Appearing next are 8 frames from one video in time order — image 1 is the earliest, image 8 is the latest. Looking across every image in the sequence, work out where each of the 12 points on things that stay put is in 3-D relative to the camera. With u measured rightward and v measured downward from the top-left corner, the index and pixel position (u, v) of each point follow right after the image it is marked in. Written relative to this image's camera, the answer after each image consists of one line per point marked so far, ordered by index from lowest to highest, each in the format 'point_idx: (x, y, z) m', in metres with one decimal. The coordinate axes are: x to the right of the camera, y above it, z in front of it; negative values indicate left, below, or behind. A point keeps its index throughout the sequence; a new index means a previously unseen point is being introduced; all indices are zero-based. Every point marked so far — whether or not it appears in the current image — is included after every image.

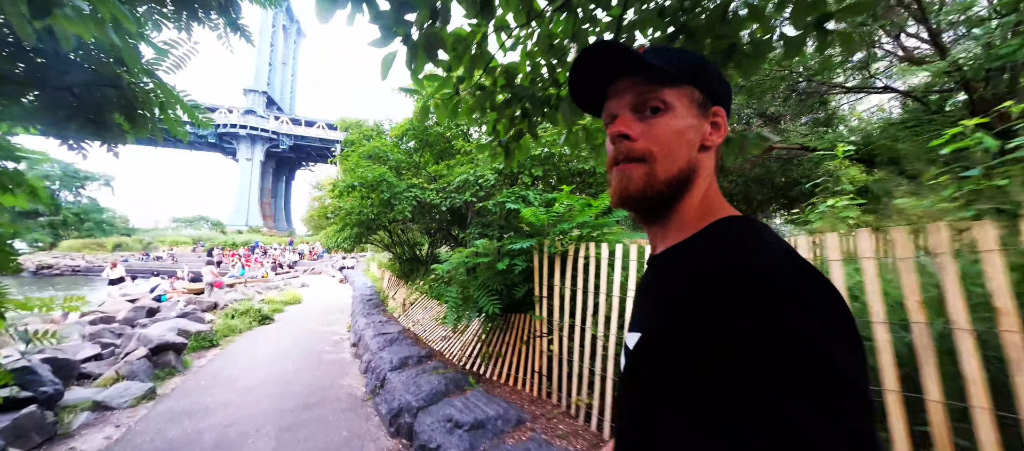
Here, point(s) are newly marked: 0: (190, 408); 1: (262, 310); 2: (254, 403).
0: (-4.5, -2.6, +4.6) m
1: (-6.5, -2.4, +8.7) m
2: (-3.7, -2.6, +4.7) m
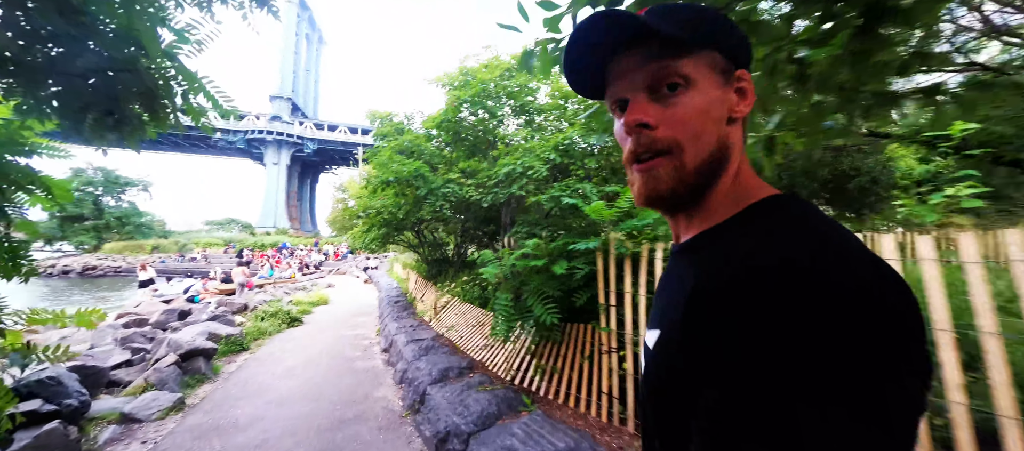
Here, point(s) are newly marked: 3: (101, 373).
0: (-4.0, -2.6, +4.6) m
1: (-5.9, -2.4, +8.8) m
2: (-3.2, -2.6, +4.7) m
3: (-6.1, -2.2, +5.0) m
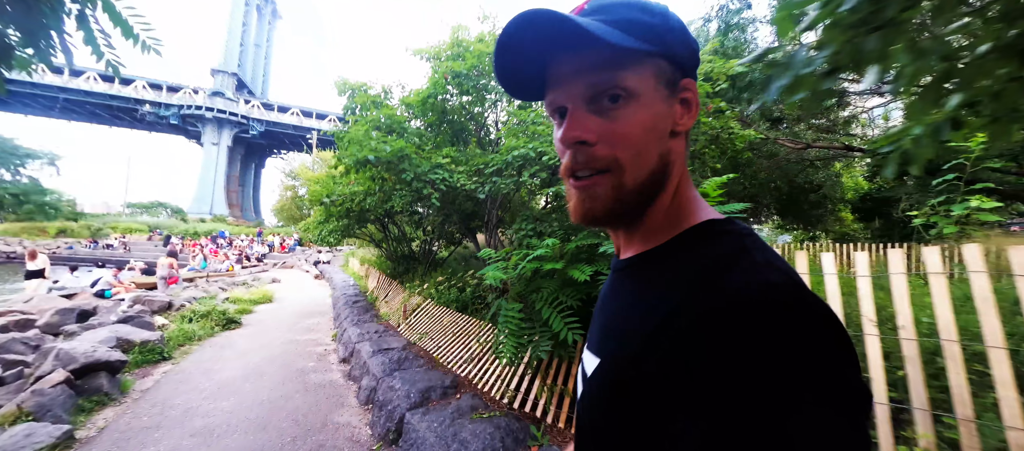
0: (-4.3, -2.4, +3.8) m
1: (-6.7, -2.1, +7.8) m
2: (-3.6, -2.4, +4.0) m
3: (-6.5, -1.9, +4.0) m
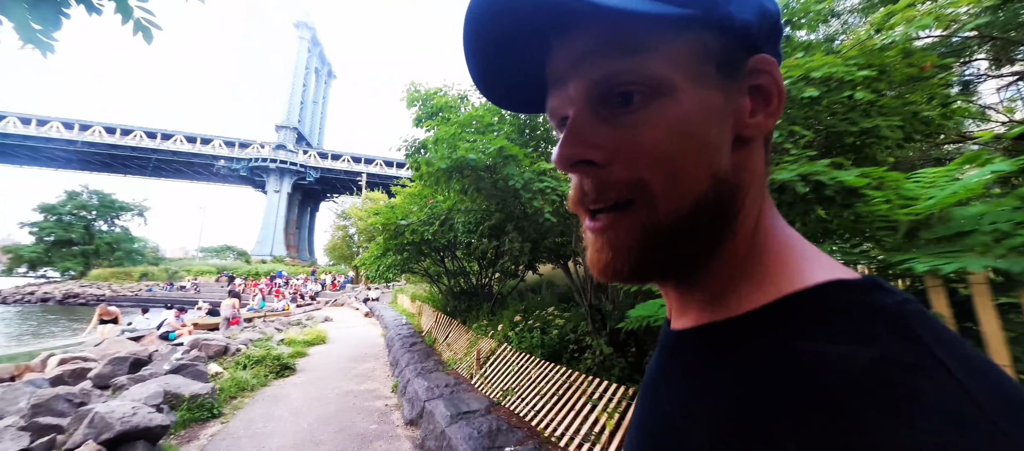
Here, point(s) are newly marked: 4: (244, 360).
0: (-3.4, -2.8, +3.4) m
1: (-5.3, -3.0, +7.6) m
2: (-2.6, -2.9, +3.5) m
3: (-5.6, -2.4, +3.9) m
4: (-6.0, -3.0, +7.5) m
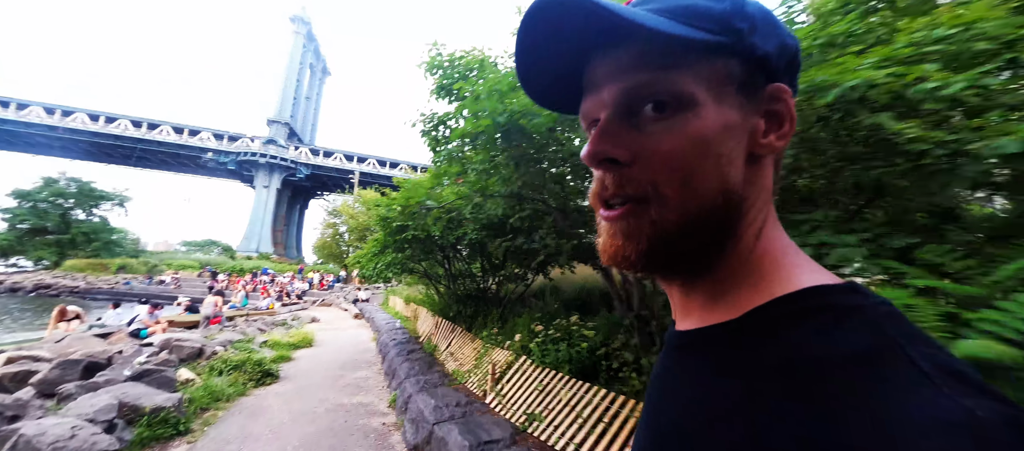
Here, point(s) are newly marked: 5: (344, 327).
0: (-3.4, -2.7, +3.0) m
1: (-5.4, -2.9, +7.1) m
2: (-2.6, -2.7, +3.1) m
3: (-5.5, -2.2, +3.4) m
4: (-6.0, -2.8, +7.0) m
5: (-6.3, -3.8, +12.5) m
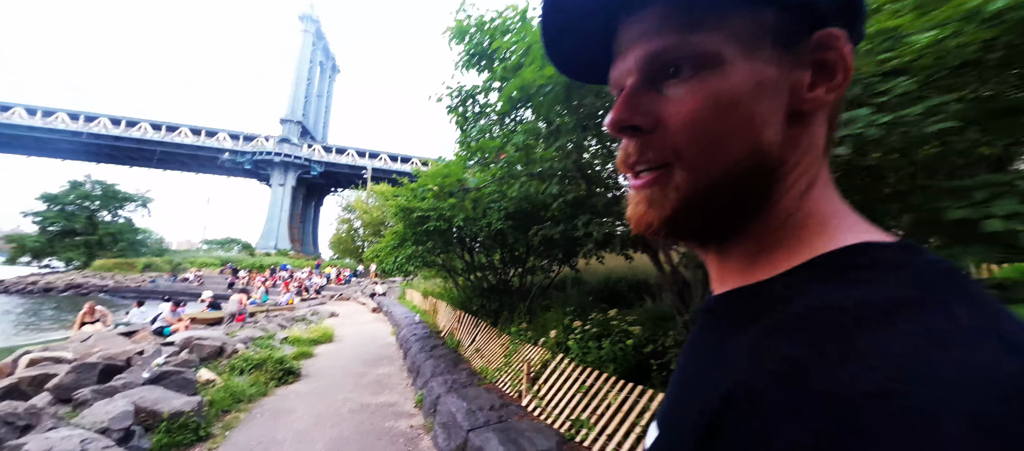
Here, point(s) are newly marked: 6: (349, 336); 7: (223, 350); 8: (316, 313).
0: (-3.1, -2.7, +2.9) m
1: (-4.9, -2.8, +7.2) m
2: (-2.3, -2.7, +3.0) m
3: (-5.2, -2.2, +3.4) m
4: (-5.6, -2.7, +7.0) m
5: (-5.7, -3.6, +12.6) m
6: (-5.1, -3.4, +10.4) m
7: (-6.4, -2.7, +7.6) m
8: (-7.9, -3.5, +13.4) m
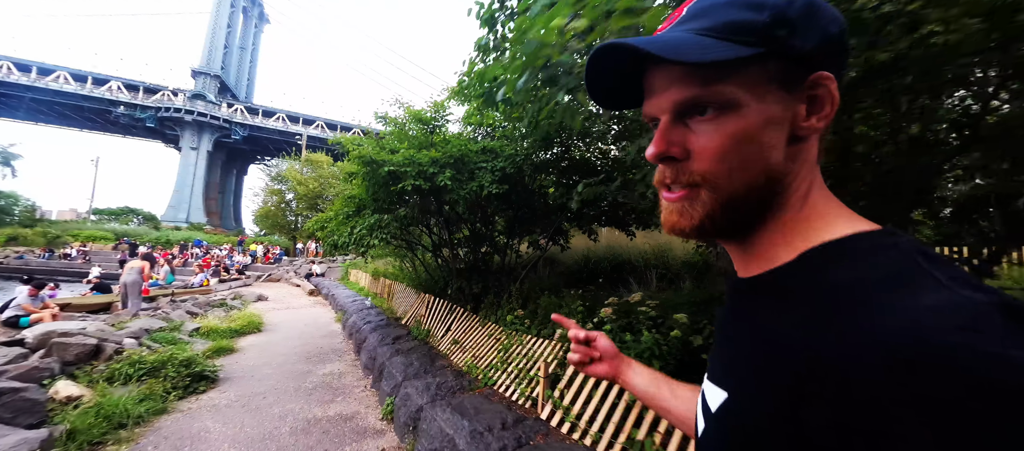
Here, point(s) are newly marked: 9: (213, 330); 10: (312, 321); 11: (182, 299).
0: (-3.1, -2.3, +2.0) m
1: (-5.6, -2.1, +5.9) m
2: (-2.4, -2.4, +2.3) m
3: (-5.3, -1.8, +2.2) m
4: (-6.3, -2.1, +5.7) m
5: (-7.2, -2.6, +11.2) m
6: (-6.4, -2.6, +9.2) m
7: (-7.2, -2.0, +6.1) m
8: (-9.6, -2.4, +11.7) m
9: (-6.9, -2.2, +7.7) m
10: (-5.8, -2.7, +9.6) m
11: (-10.7, -2.3, +10.8) m
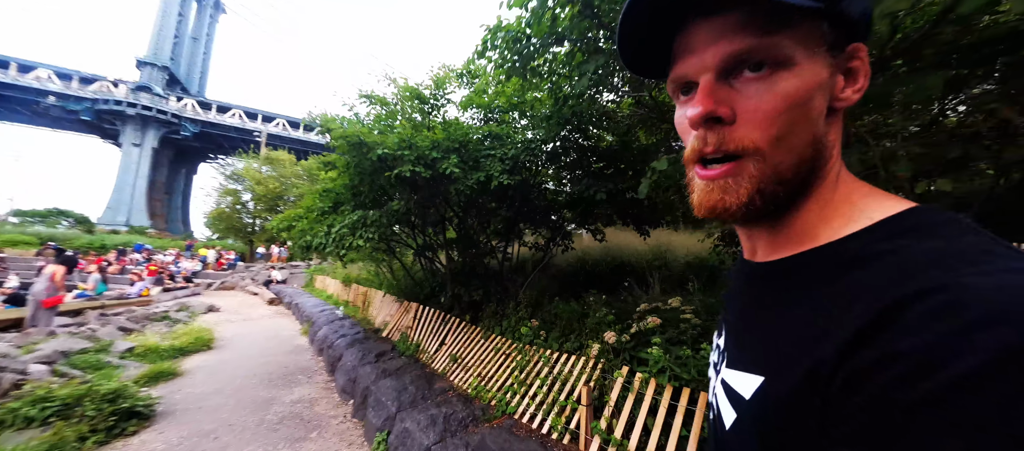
0: (-3.0, -2.3, +1.4) m
1: (-5.8, -2.2, +5.1) m
2: (-2.3, -2.4, +1.7) m
3: (-5.2, -1.8, +1.4) m
4: (-6.5, -2.1, +4.8) m
5: (-7.9, -2.7, +10.2) m
6: (-6.9, -2.6, +8.2) m
7: (-7.4, -2.0, +5.1) m
8: (-10.3, -2.5, +10.5) m
9: (-7.3, -2.3, +6.7) m
10: (-6.3, -2.7, +8.8) m
11: (-11.3, -2.4, +9.5) m
